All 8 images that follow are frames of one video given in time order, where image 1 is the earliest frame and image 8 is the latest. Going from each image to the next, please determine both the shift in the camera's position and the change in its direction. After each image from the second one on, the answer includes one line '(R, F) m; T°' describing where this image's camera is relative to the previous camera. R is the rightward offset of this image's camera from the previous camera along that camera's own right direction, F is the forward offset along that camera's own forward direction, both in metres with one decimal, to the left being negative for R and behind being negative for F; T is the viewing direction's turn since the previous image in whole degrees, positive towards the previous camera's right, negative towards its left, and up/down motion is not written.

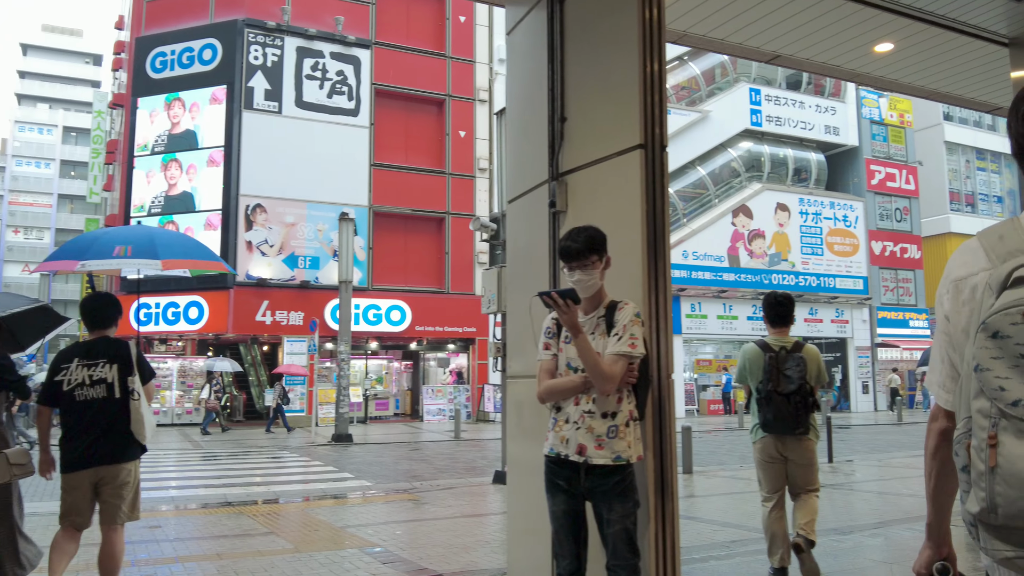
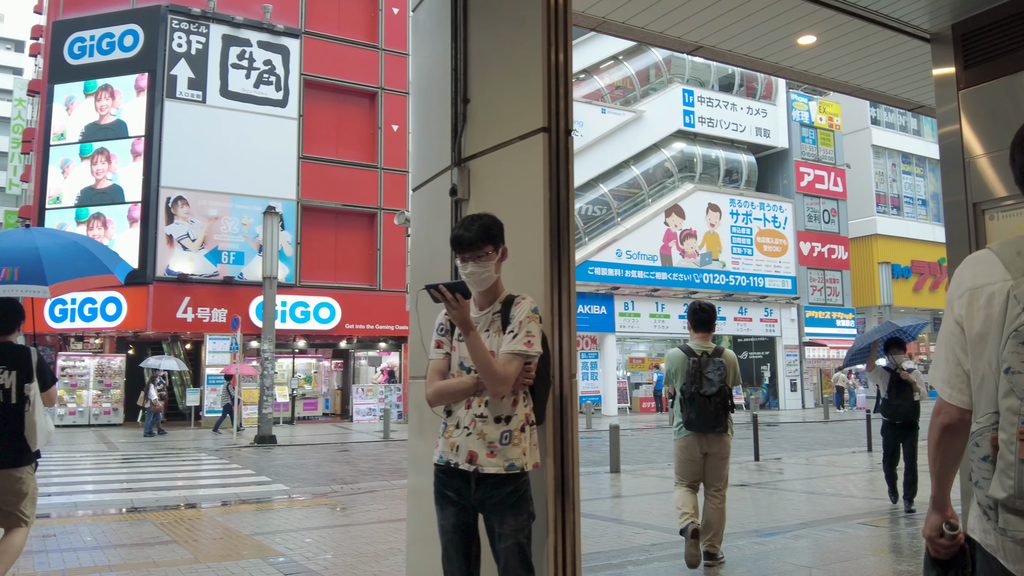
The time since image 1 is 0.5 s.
(+0.2, +0.2) m; +4°
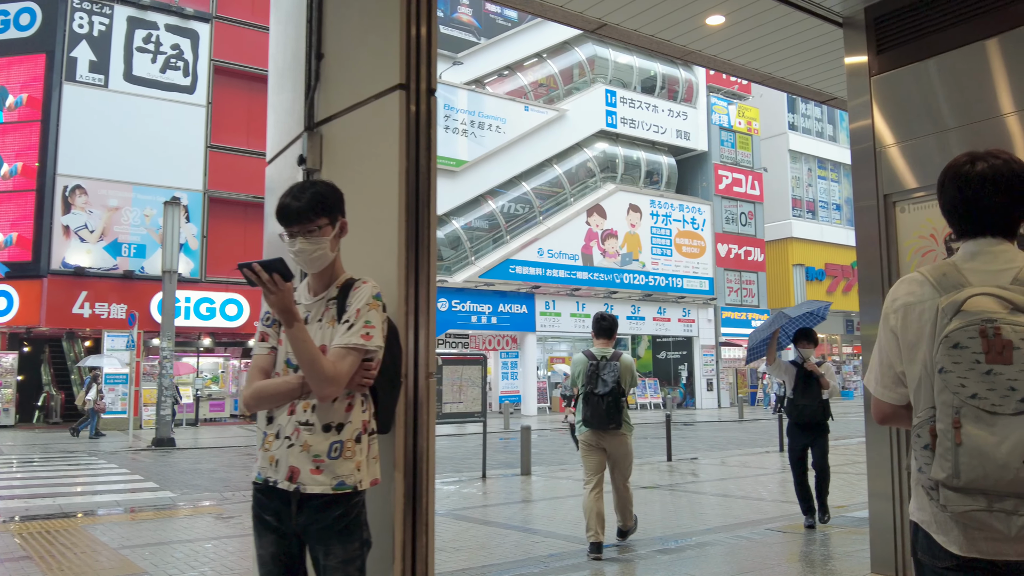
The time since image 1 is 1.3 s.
(+0.2, +0.4) m; +5°
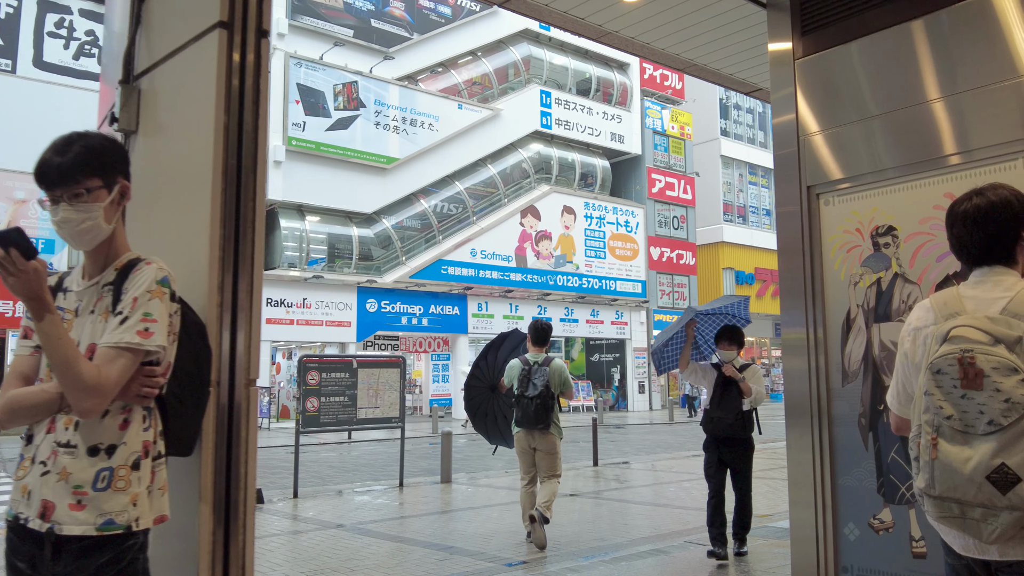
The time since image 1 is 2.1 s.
(+0.2, +0.4) m; +4°
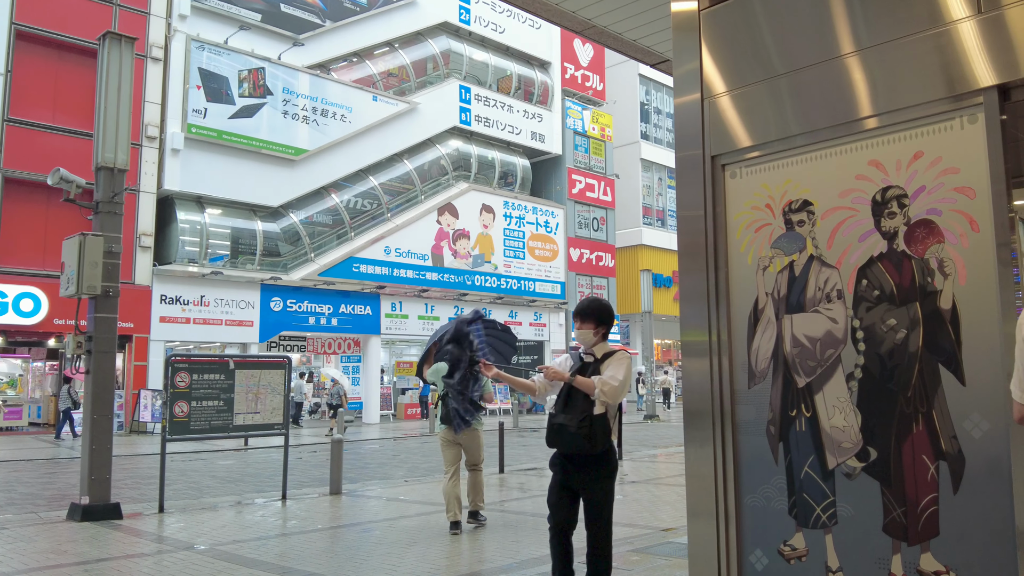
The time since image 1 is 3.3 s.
(+0.3, +0.7) m; +5°
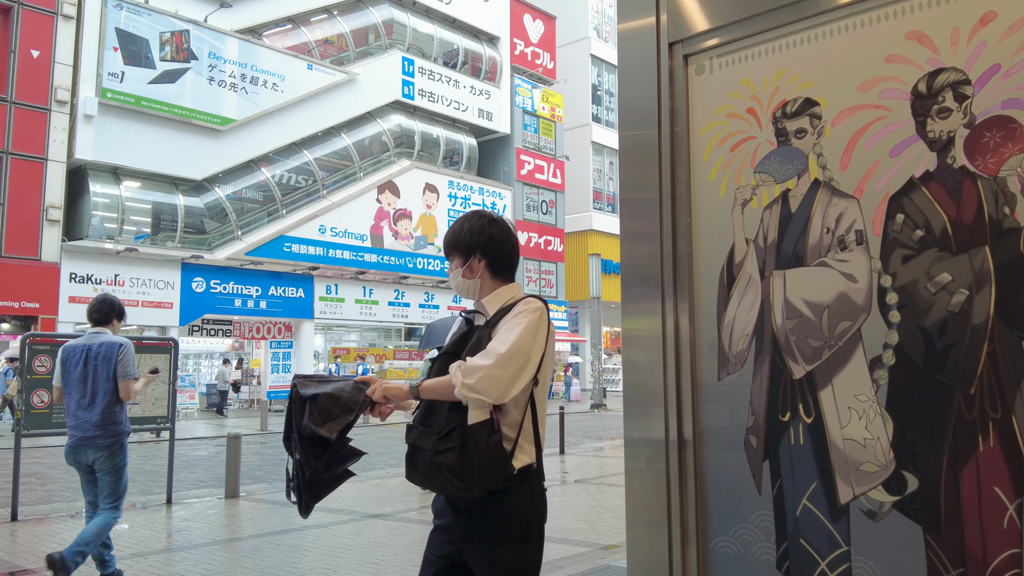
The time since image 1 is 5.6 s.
(+0.3, +1.1) m; +3°
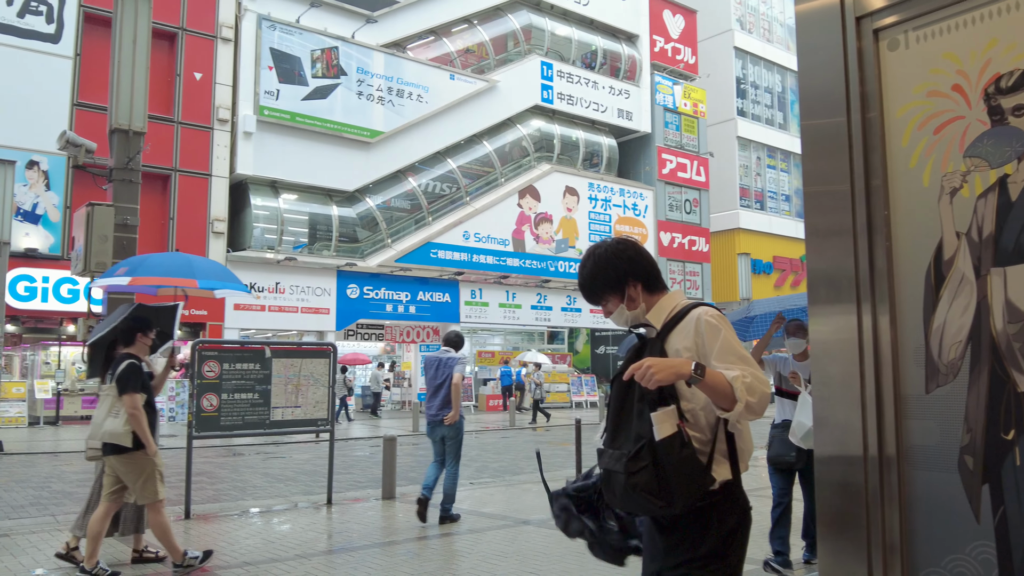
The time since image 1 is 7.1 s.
(-0.1, +0.1) m; -9°
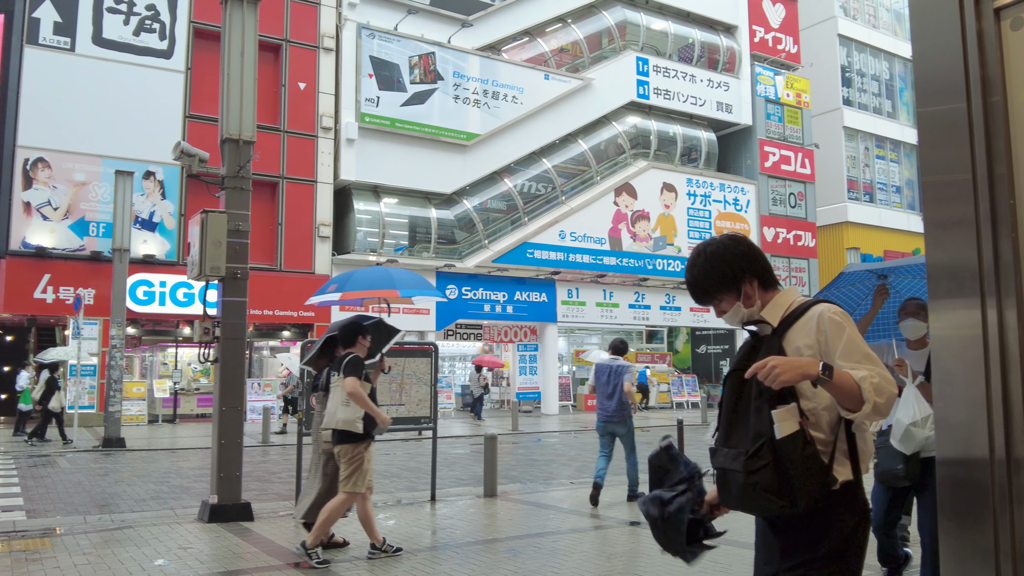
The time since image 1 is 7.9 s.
(0.0, 0.0) m; -7°
